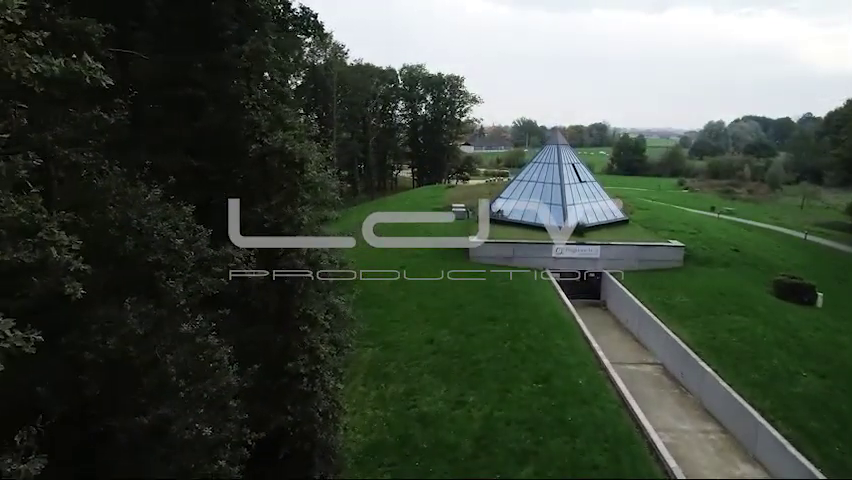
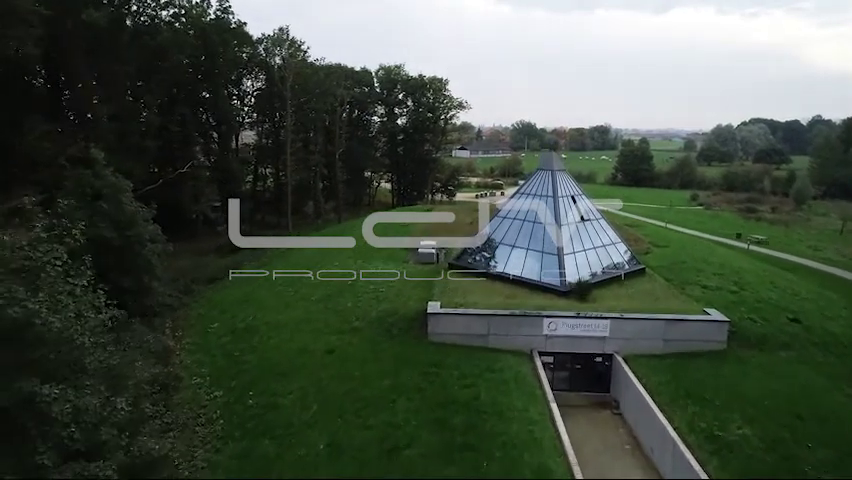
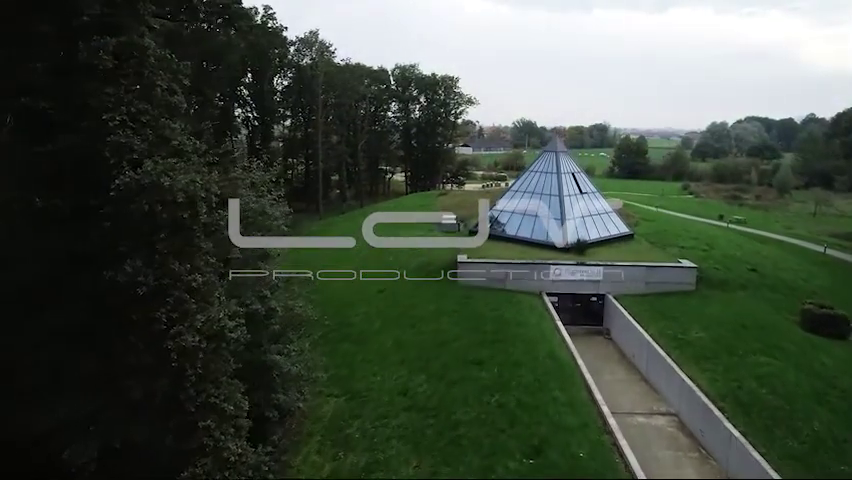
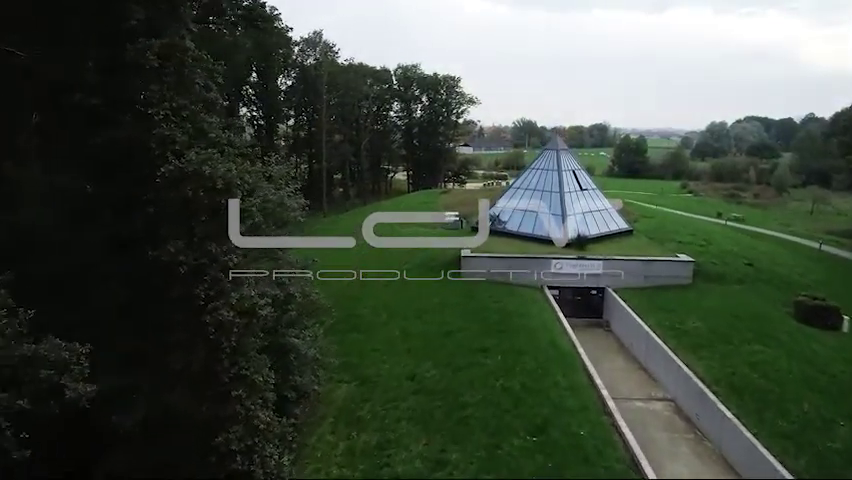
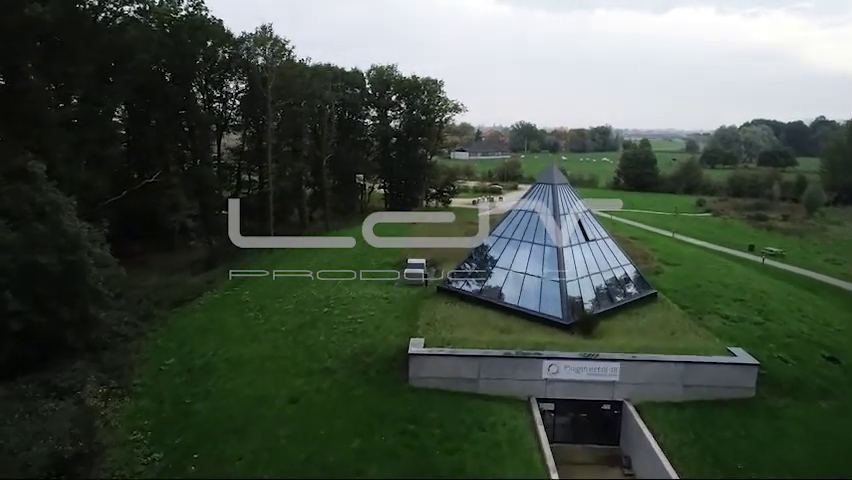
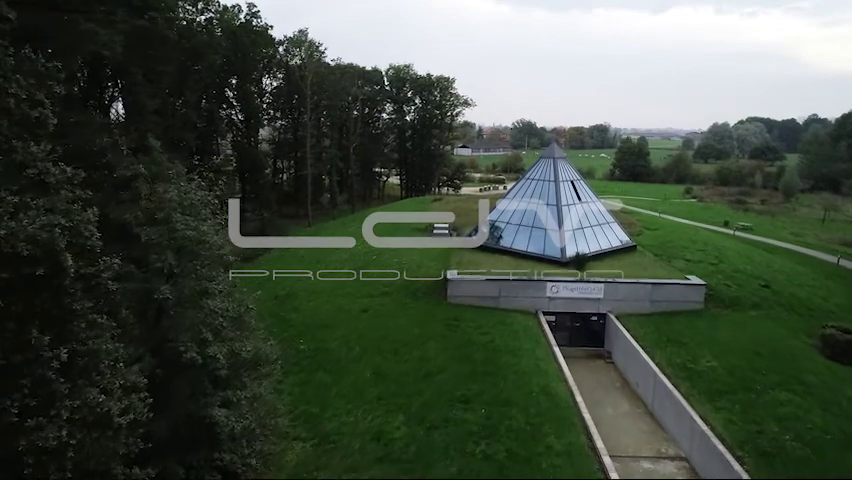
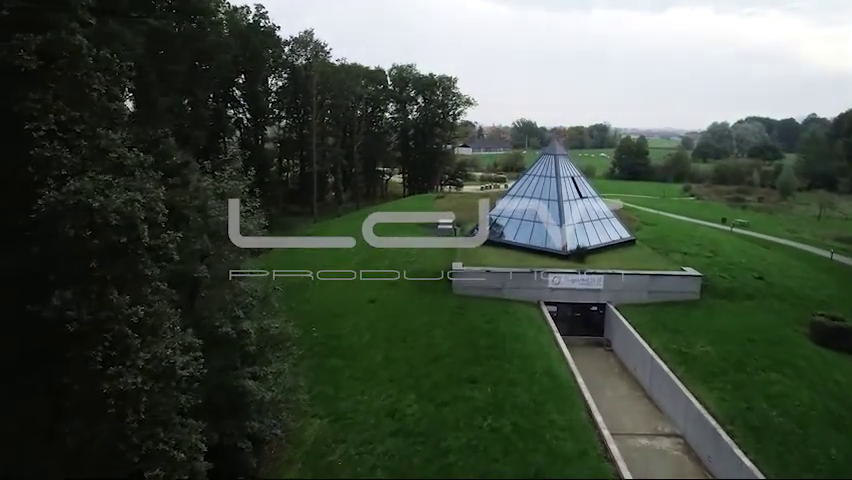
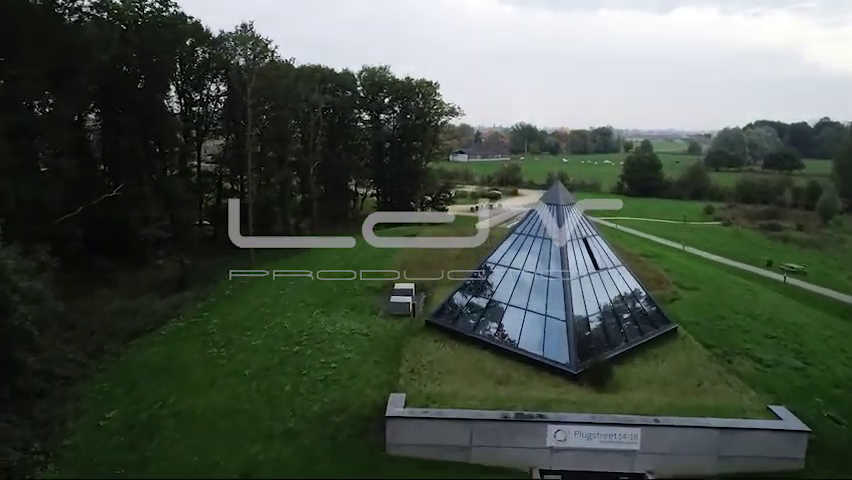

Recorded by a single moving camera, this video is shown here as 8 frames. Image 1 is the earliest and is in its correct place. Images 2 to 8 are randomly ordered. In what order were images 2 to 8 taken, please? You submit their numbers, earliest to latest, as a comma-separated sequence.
4, 3, 7, 6, 2, 5, 8
